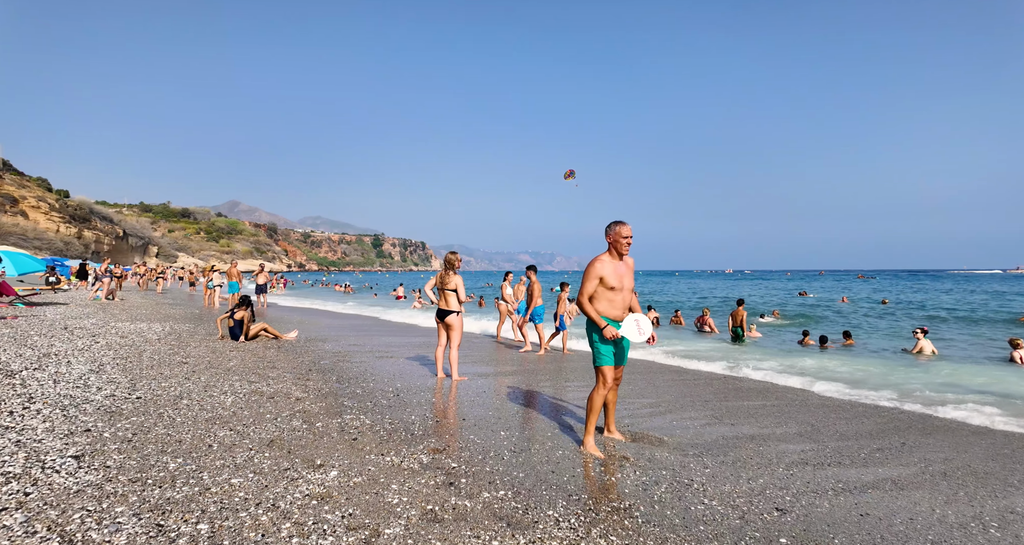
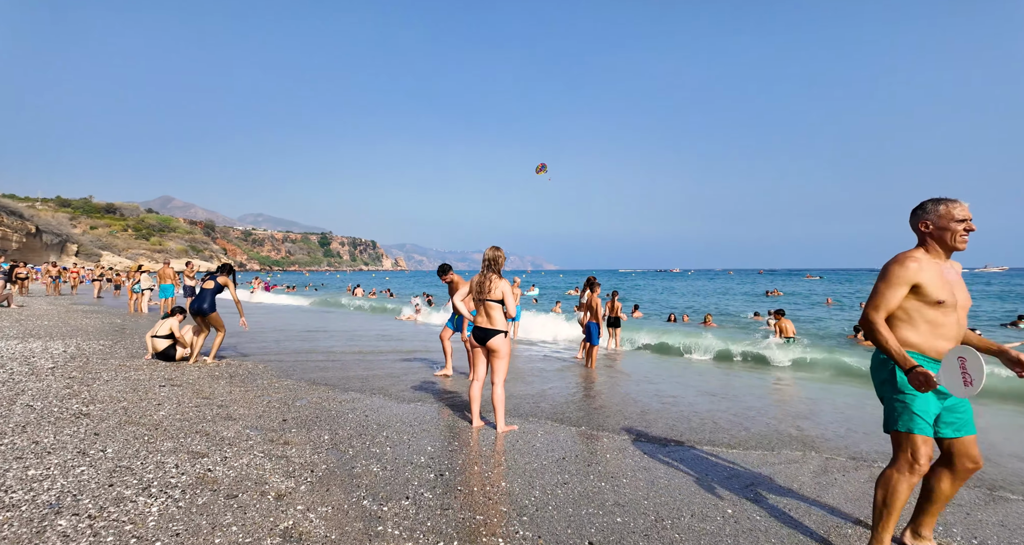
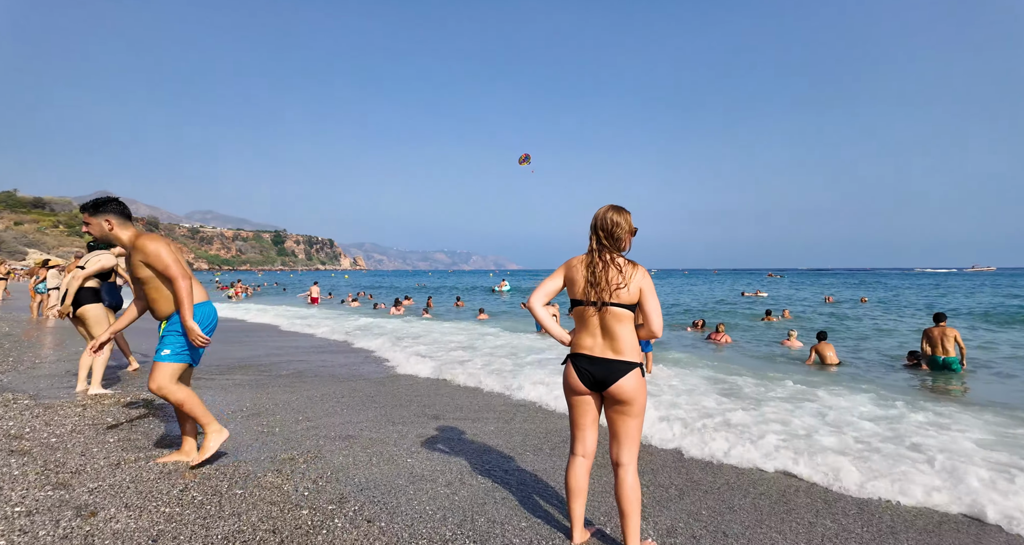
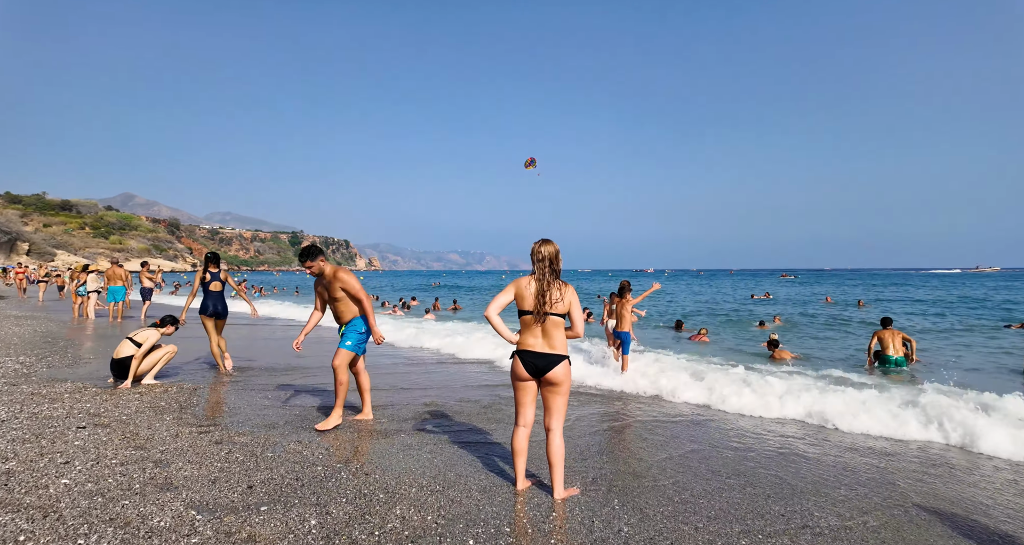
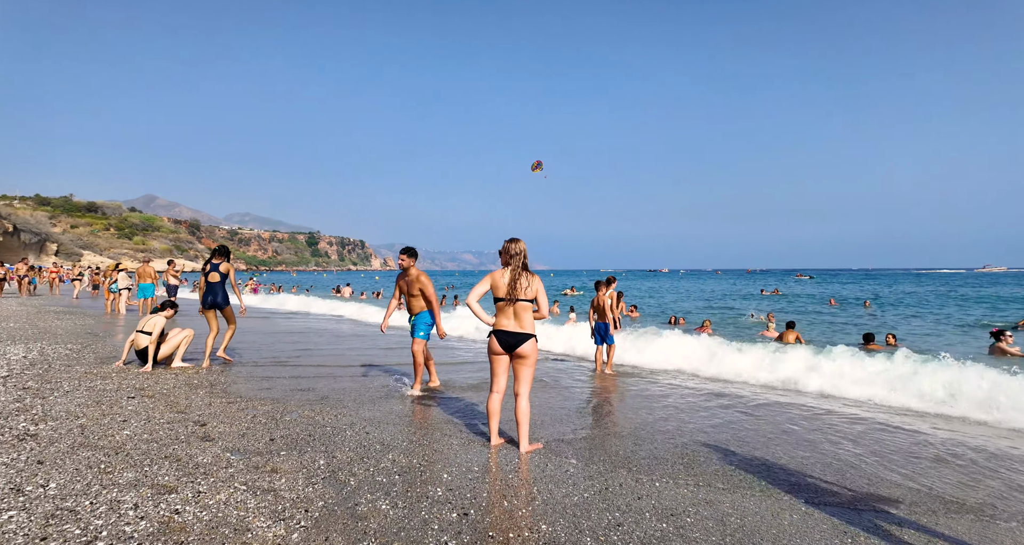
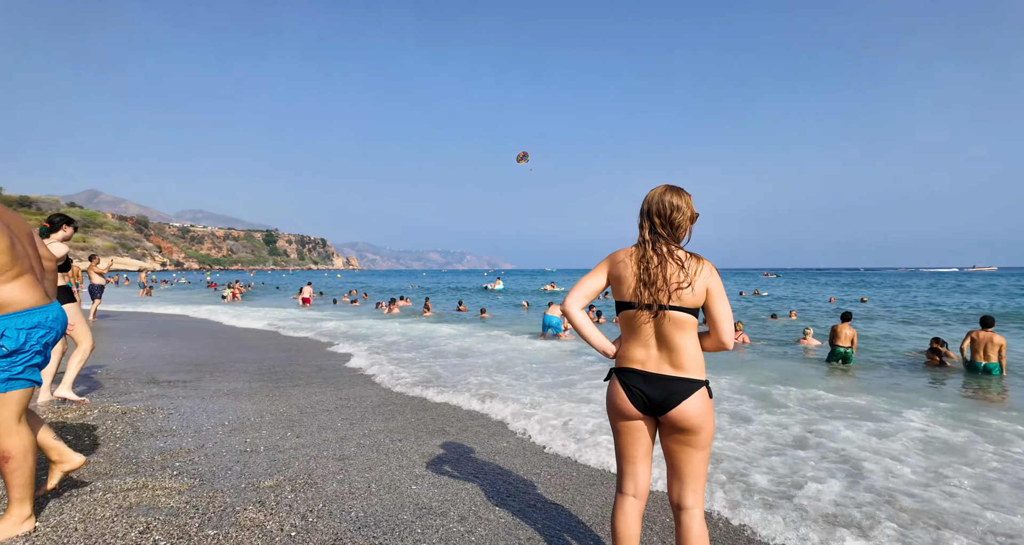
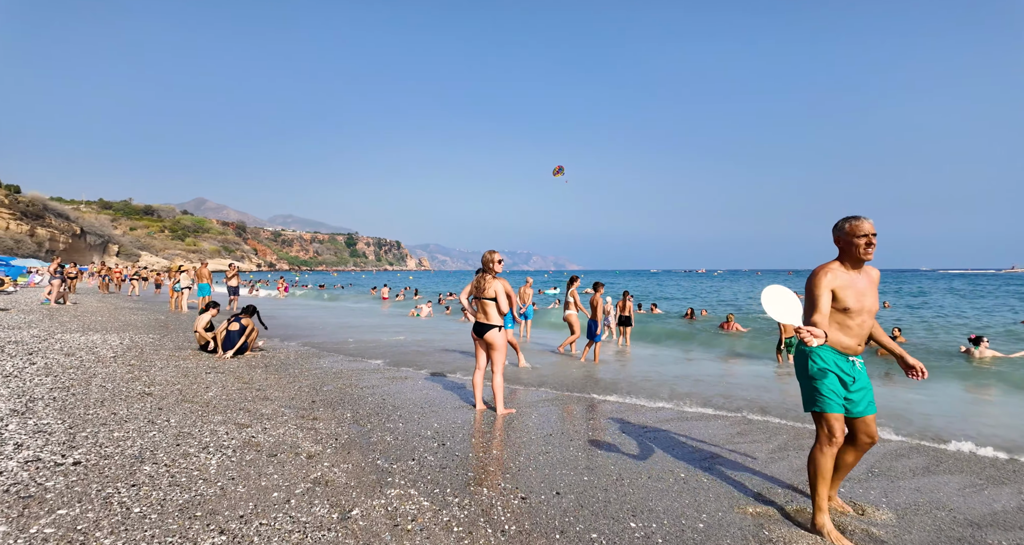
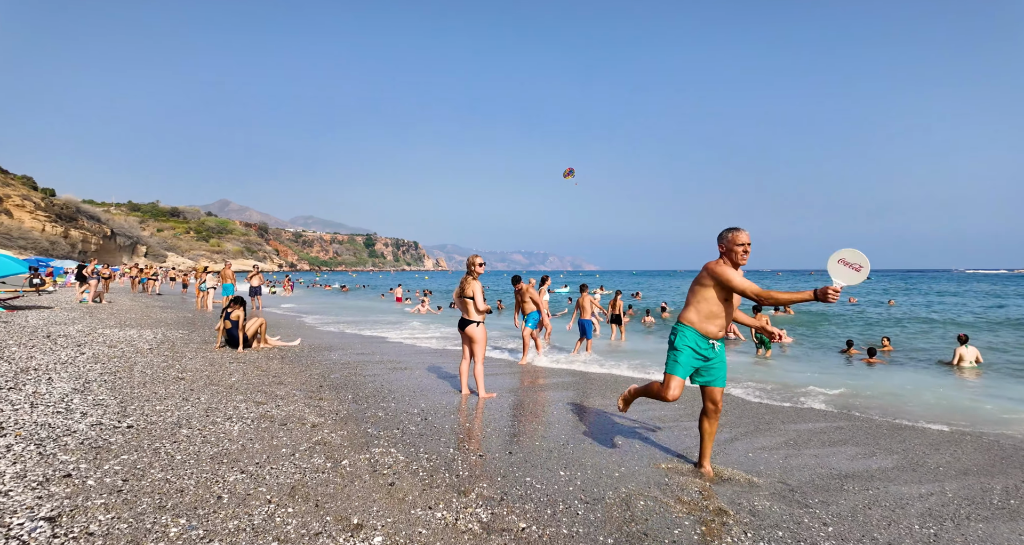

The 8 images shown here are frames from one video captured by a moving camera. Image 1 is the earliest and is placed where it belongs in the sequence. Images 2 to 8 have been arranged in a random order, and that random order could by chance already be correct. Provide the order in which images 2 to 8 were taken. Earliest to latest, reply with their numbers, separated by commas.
8, 7, 2, 5, 4, 3, 6
